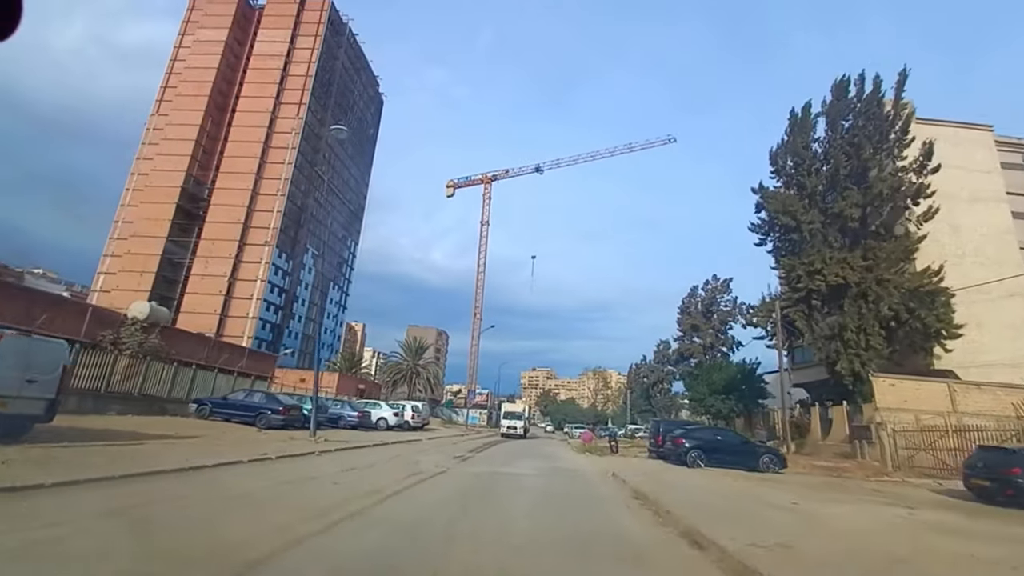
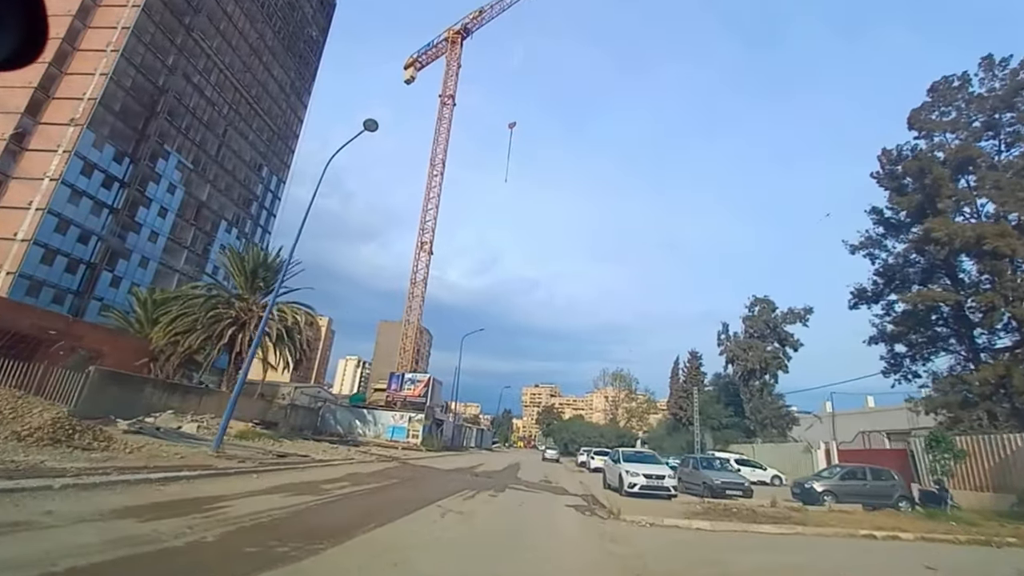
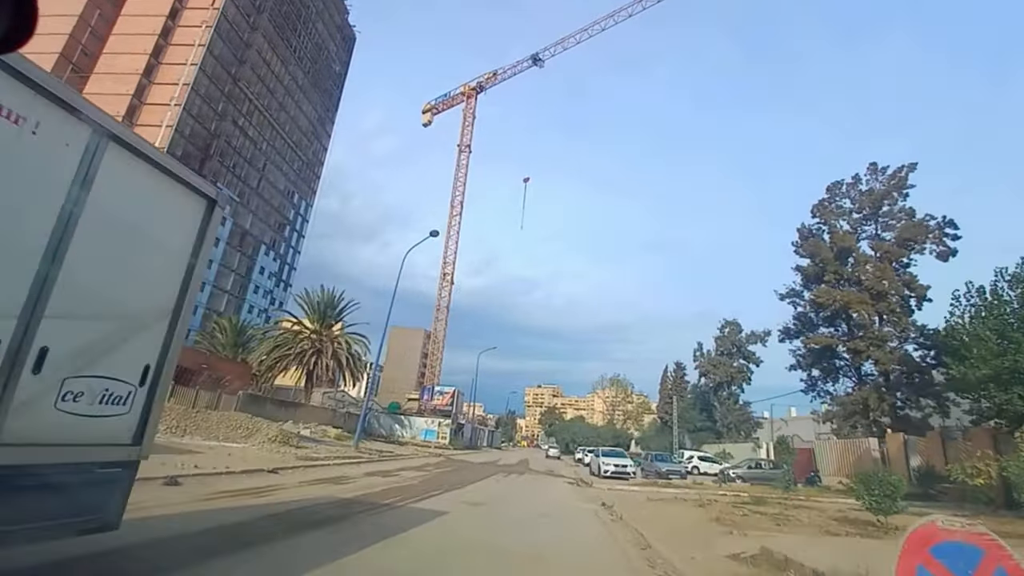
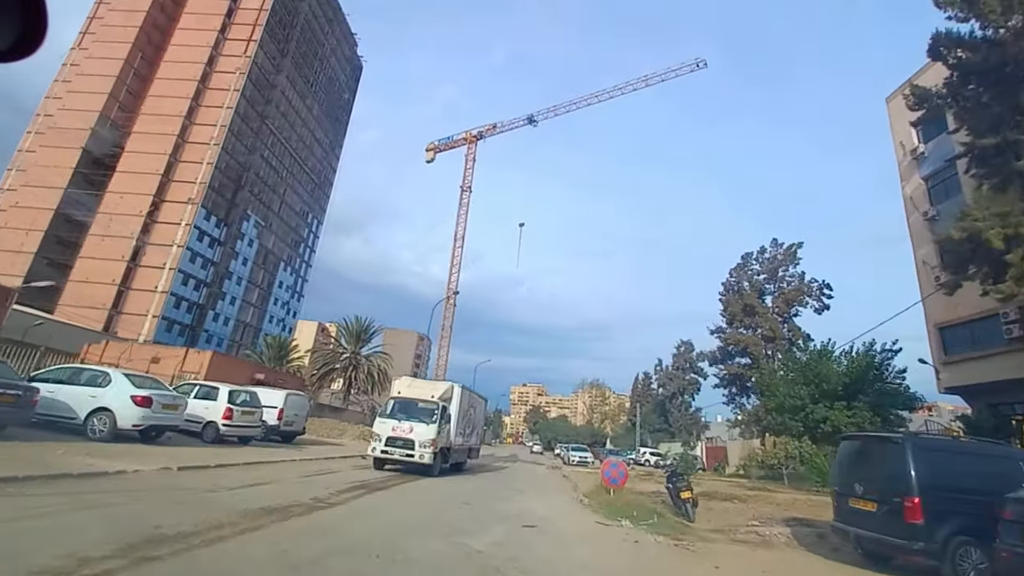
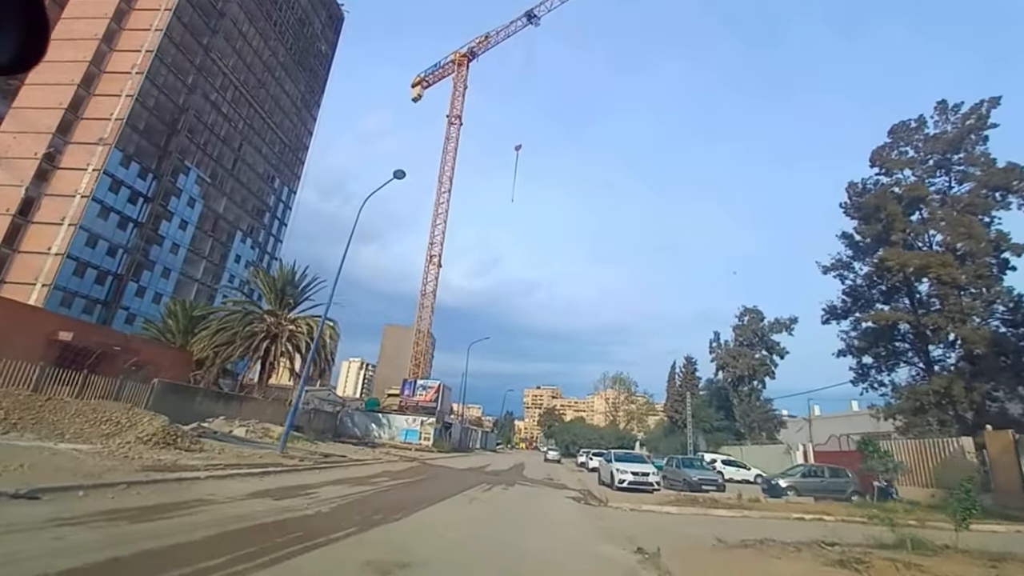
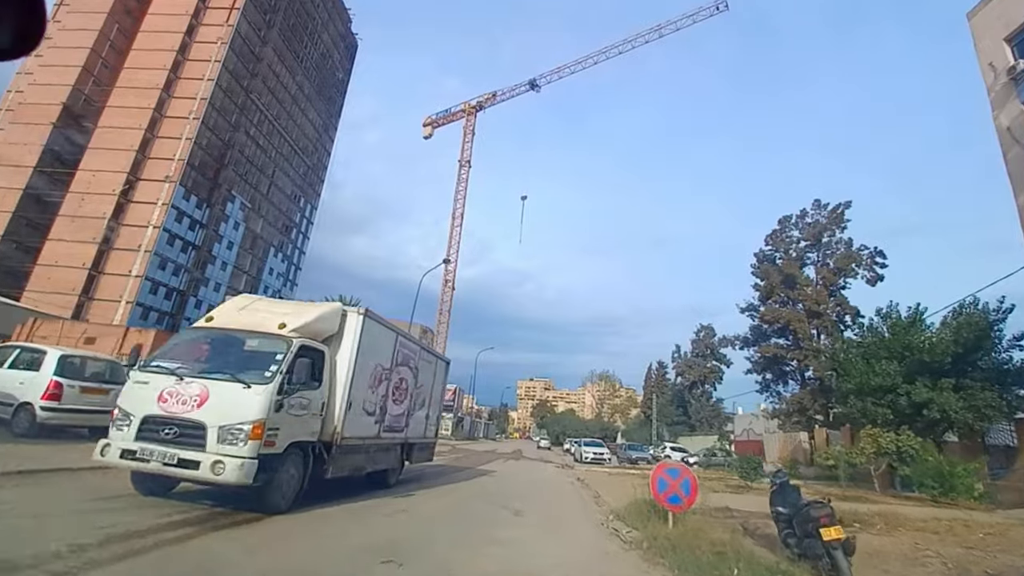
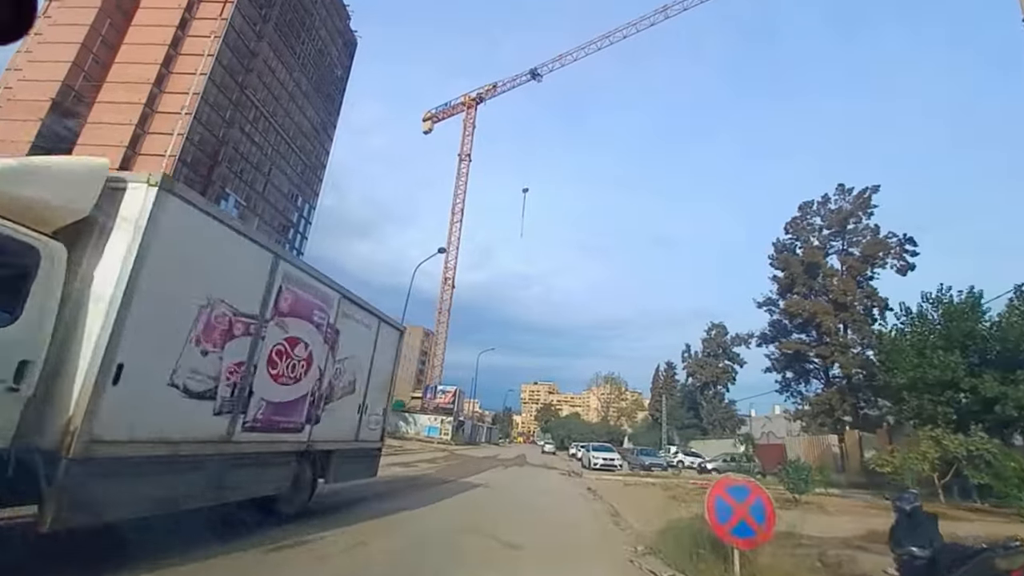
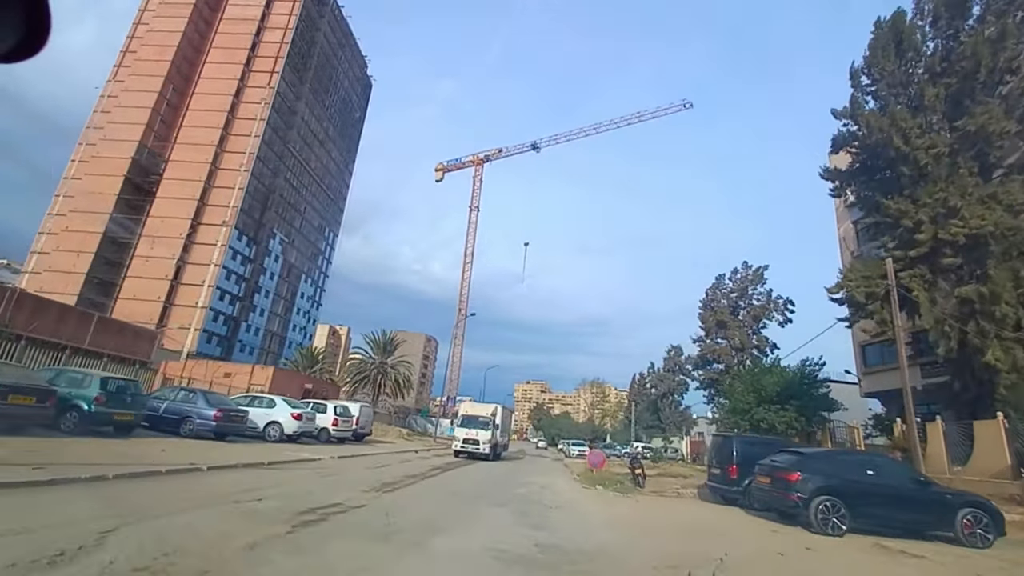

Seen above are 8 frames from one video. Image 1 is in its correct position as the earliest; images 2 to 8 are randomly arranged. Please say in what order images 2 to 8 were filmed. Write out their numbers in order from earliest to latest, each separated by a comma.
8, 4, 6, 7, 3, 5, 2
